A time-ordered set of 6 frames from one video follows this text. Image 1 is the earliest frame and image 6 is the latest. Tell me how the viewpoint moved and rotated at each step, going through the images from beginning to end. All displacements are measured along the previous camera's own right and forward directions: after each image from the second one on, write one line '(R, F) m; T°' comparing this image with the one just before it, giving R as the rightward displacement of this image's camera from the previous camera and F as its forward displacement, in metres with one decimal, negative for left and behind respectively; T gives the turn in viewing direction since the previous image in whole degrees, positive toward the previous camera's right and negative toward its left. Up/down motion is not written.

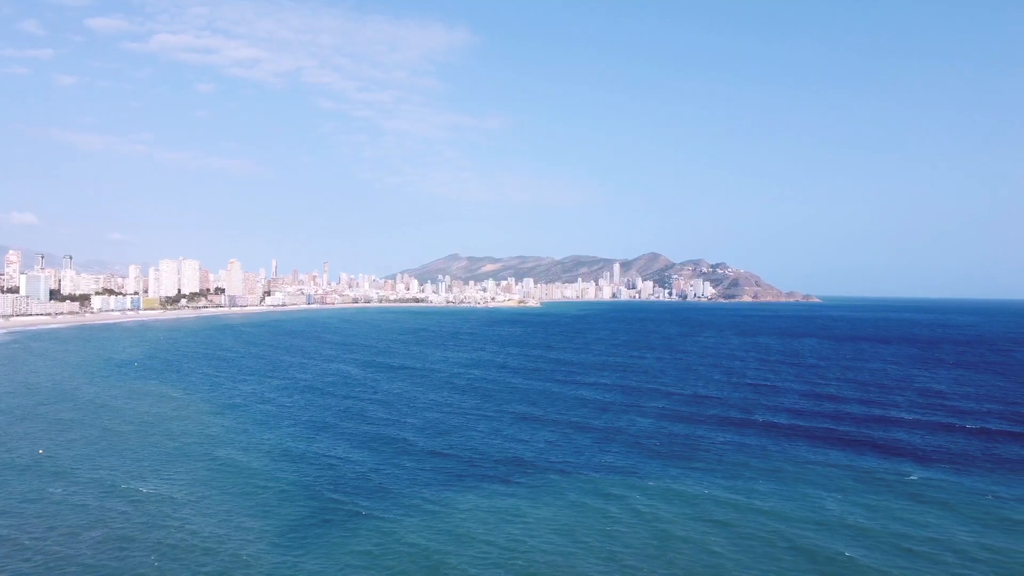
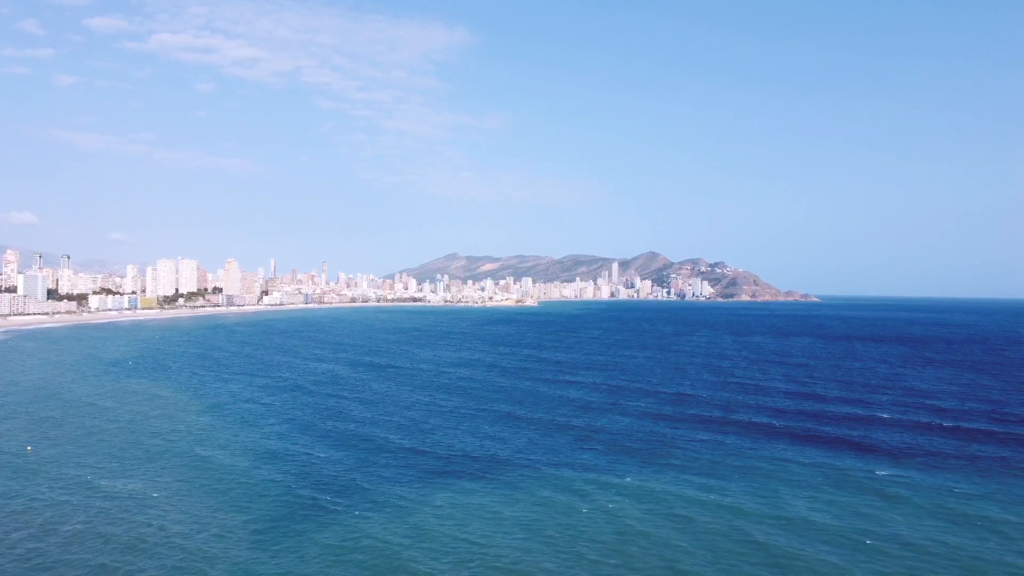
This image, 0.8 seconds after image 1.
(+0.3, 0.0) m; 0°
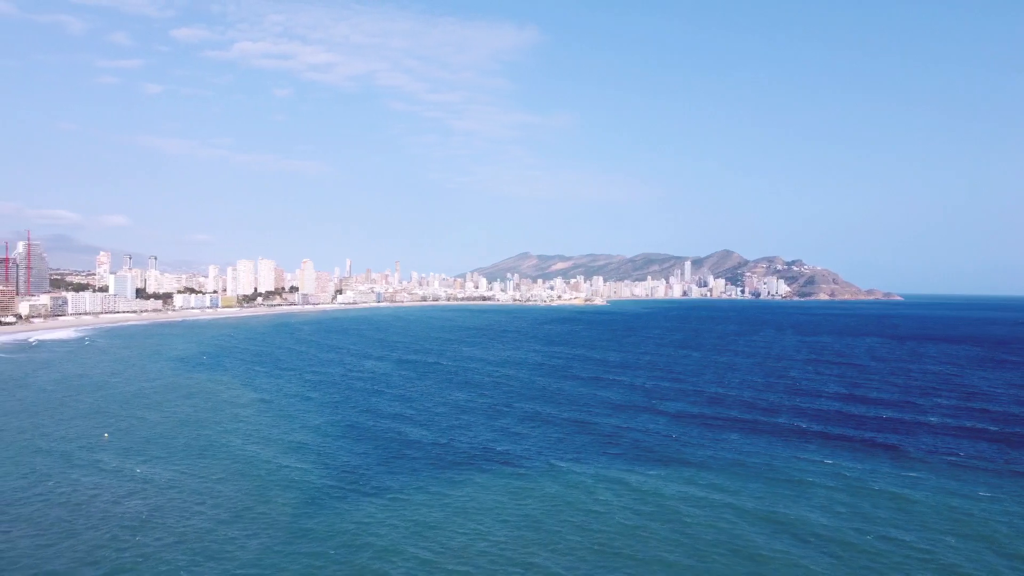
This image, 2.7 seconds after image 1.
(+0.7, 0.0) m; -5°
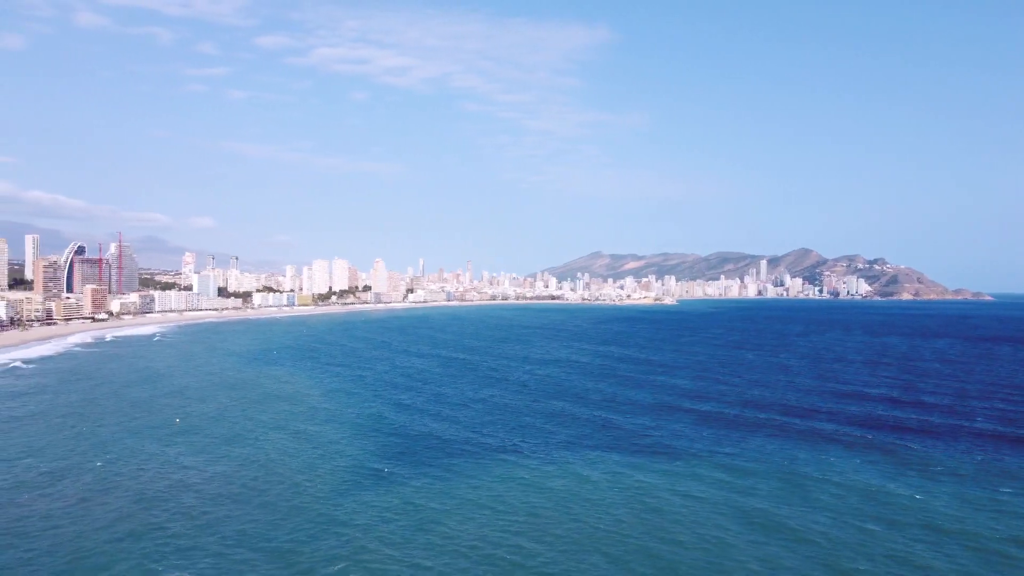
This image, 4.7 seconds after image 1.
(+0.7, -0.1) m; -5°
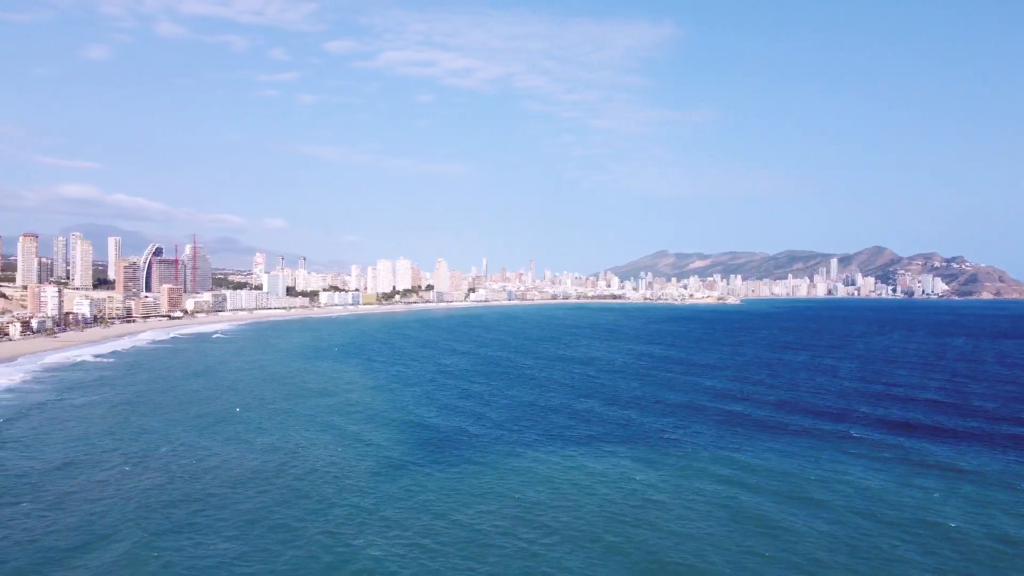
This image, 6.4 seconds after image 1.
(+0.6, -0.1) m; -5°
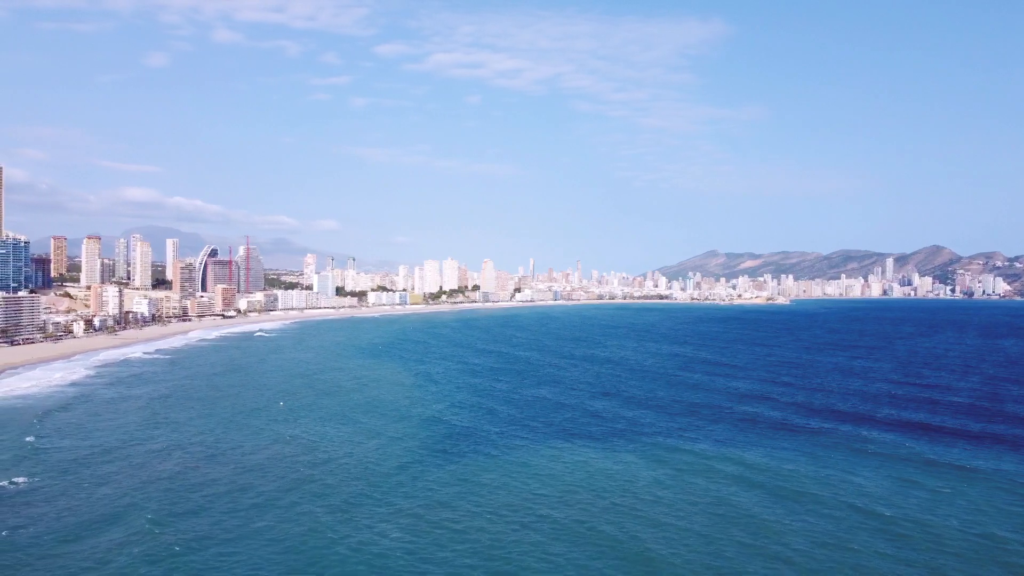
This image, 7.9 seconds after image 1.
(+0.4, -0.2) m; -4°
